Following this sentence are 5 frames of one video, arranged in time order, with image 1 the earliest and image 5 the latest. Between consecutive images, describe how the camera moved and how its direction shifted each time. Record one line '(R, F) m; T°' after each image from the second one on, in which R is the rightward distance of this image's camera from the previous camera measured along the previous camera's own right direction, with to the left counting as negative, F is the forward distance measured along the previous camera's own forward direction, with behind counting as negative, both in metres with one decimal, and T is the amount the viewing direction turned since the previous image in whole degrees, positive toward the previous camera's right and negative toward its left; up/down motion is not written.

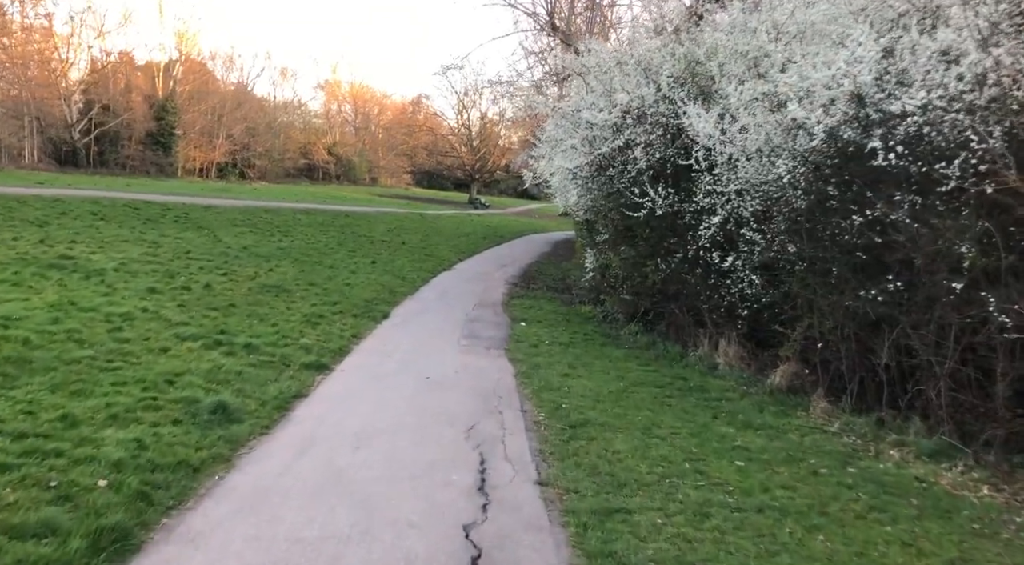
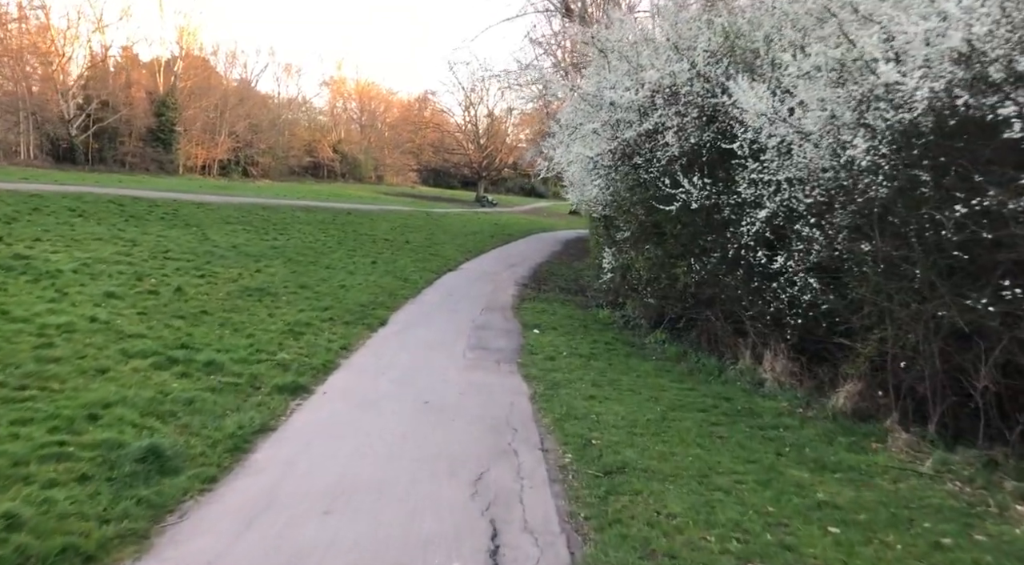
(-0.1, +1.5) m; -1°
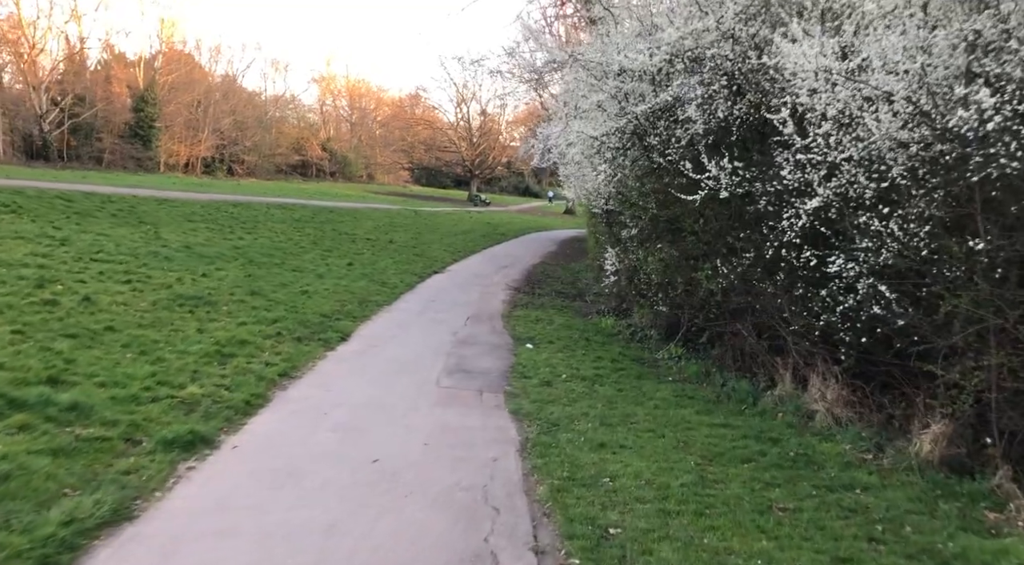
(+0.1, +2.0) m; 0°
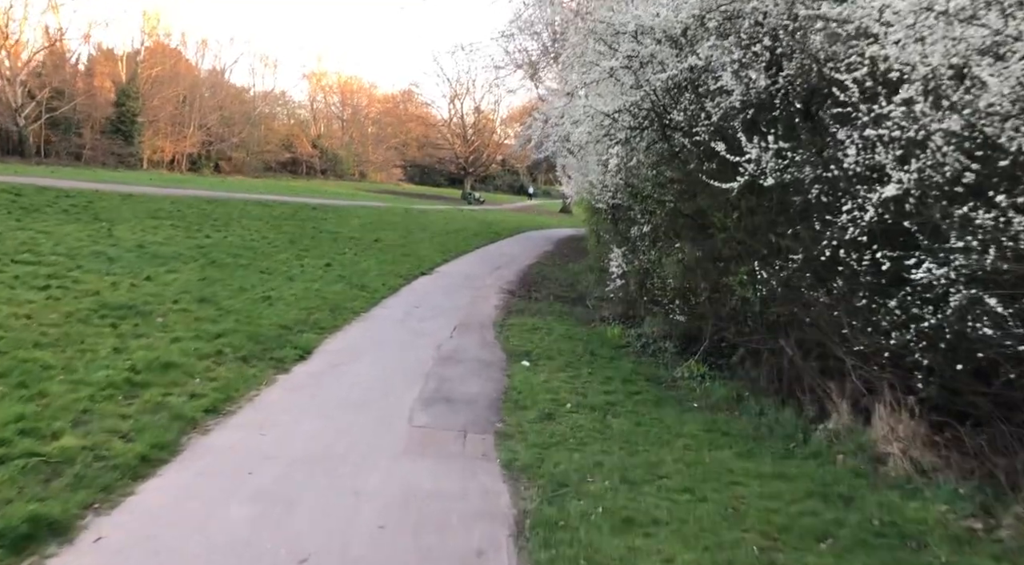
(0.0, +1.6) m; 0°
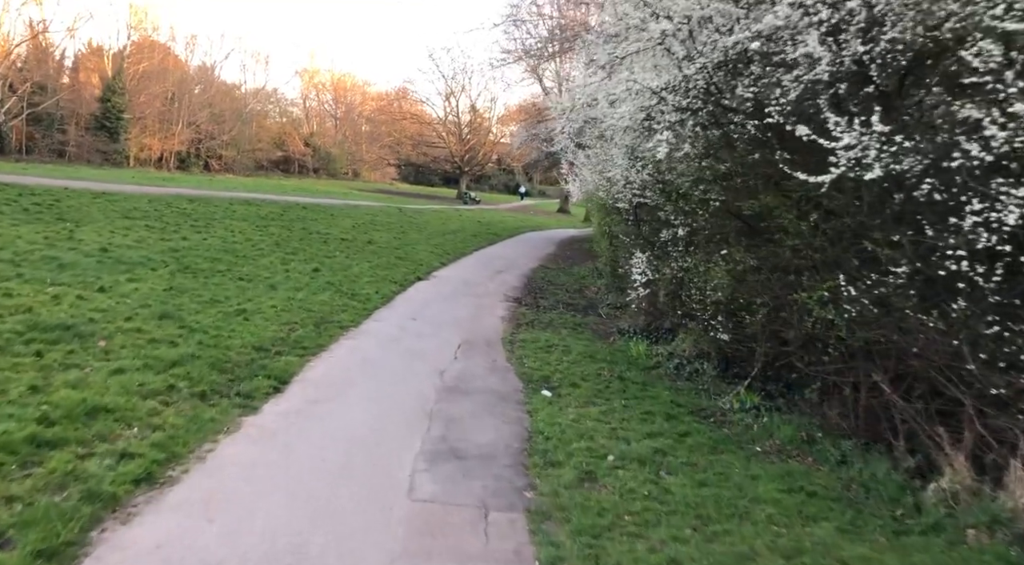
(-0.3, +1.5) m; 0°
